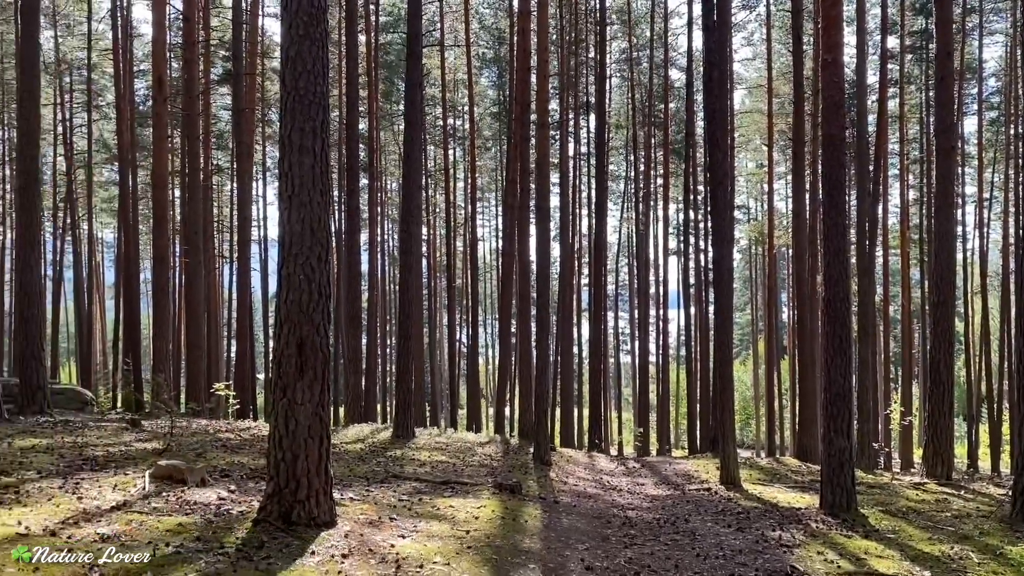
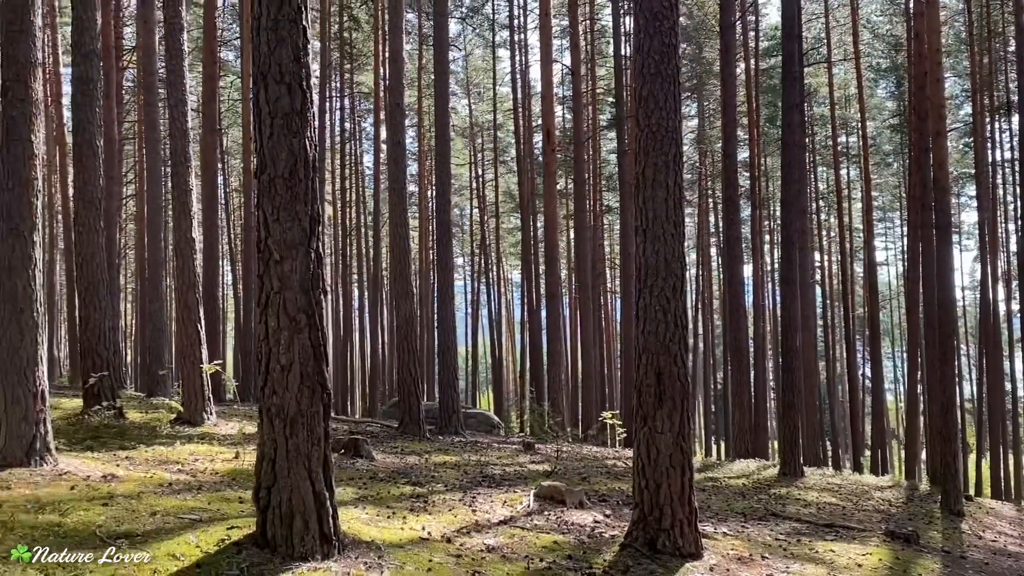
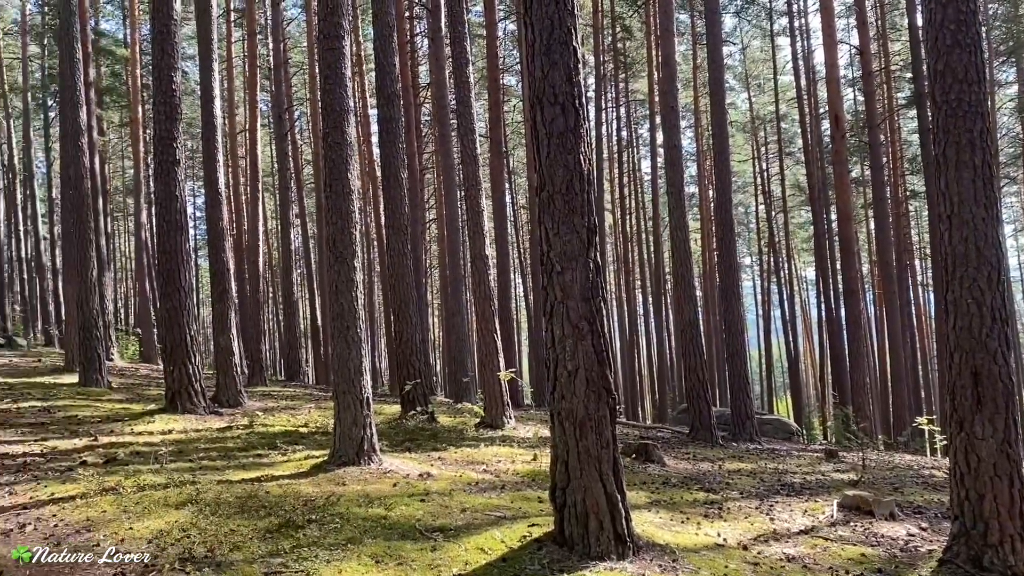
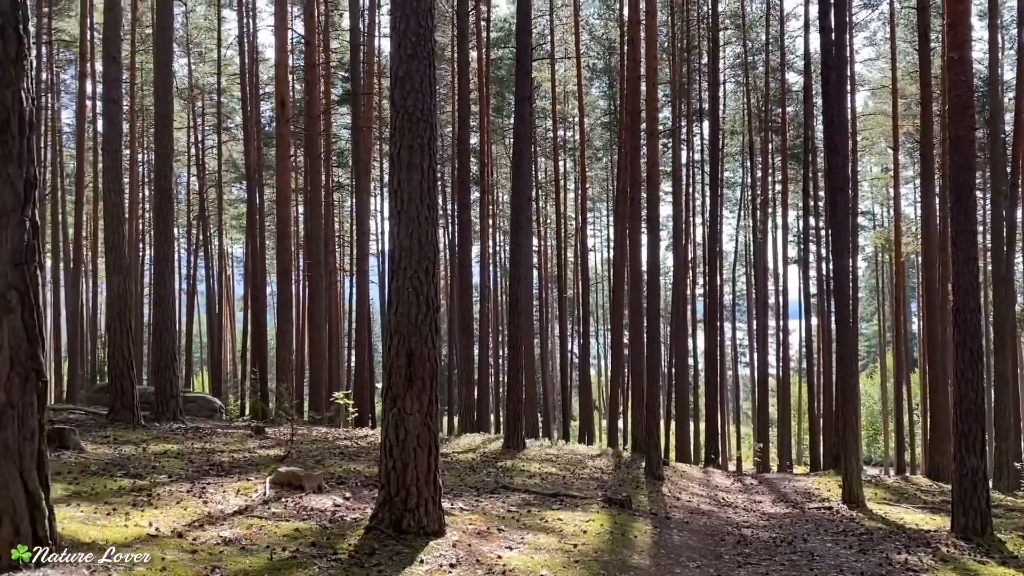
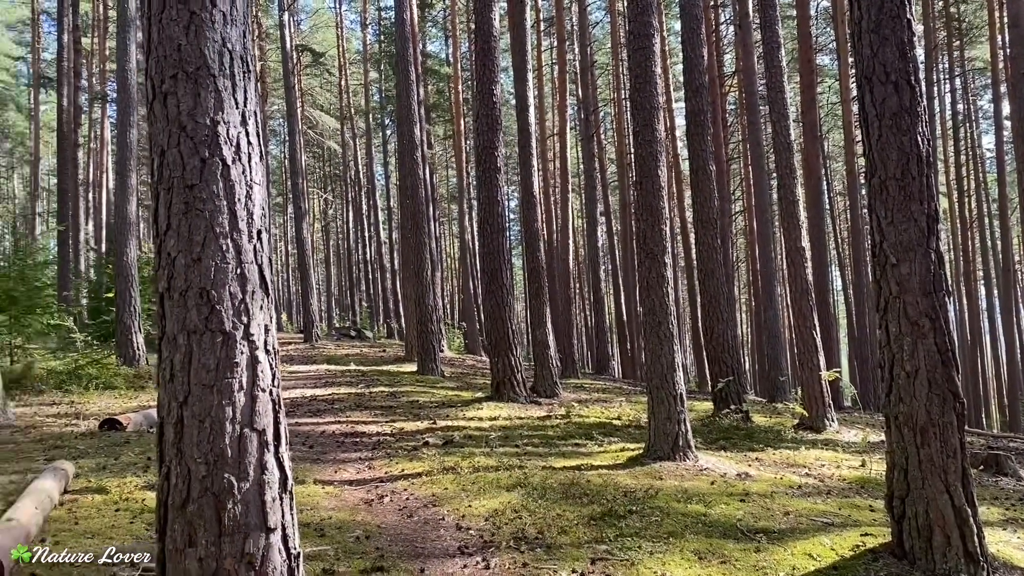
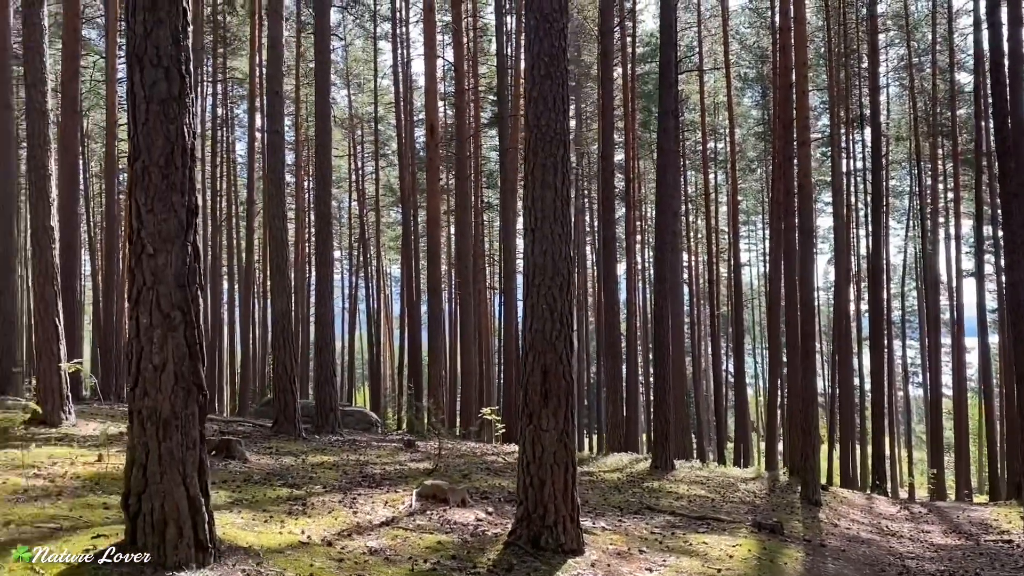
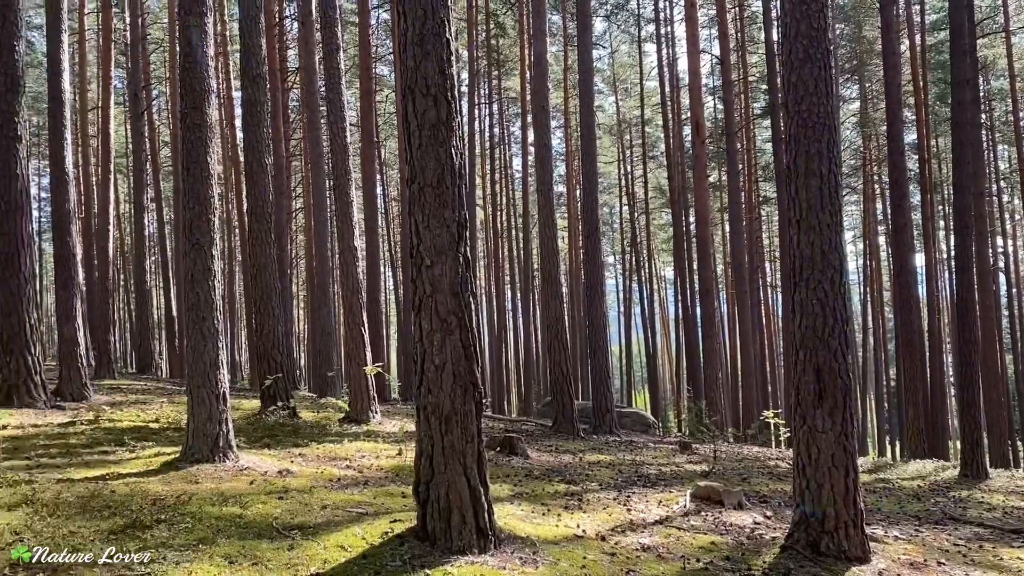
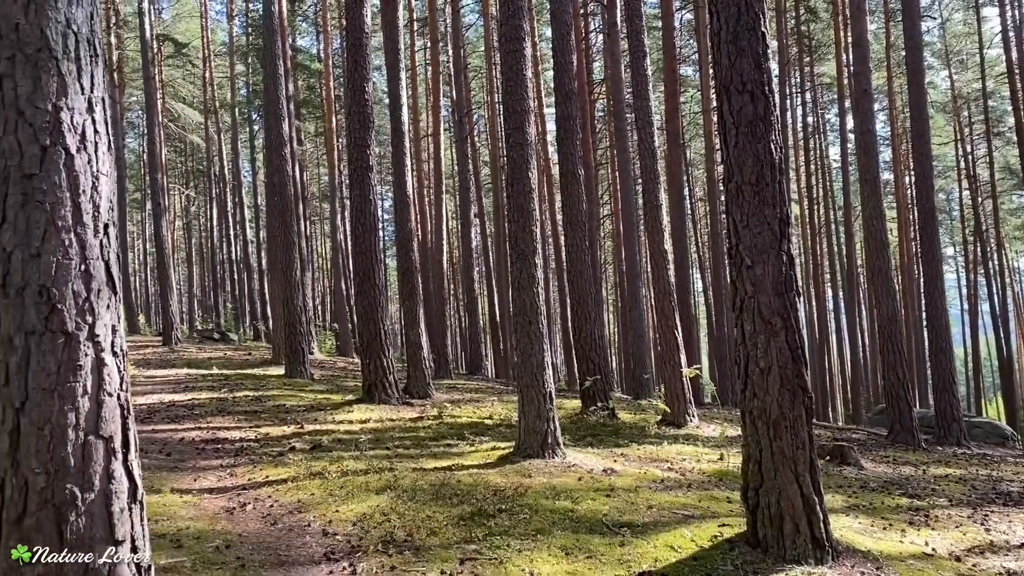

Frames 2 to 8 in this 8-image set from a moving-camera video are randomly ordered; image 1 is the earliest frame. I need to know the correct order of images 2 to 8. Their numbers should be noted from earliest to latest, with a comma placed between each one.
4, 6, 2, 7, 3, 8, 5
